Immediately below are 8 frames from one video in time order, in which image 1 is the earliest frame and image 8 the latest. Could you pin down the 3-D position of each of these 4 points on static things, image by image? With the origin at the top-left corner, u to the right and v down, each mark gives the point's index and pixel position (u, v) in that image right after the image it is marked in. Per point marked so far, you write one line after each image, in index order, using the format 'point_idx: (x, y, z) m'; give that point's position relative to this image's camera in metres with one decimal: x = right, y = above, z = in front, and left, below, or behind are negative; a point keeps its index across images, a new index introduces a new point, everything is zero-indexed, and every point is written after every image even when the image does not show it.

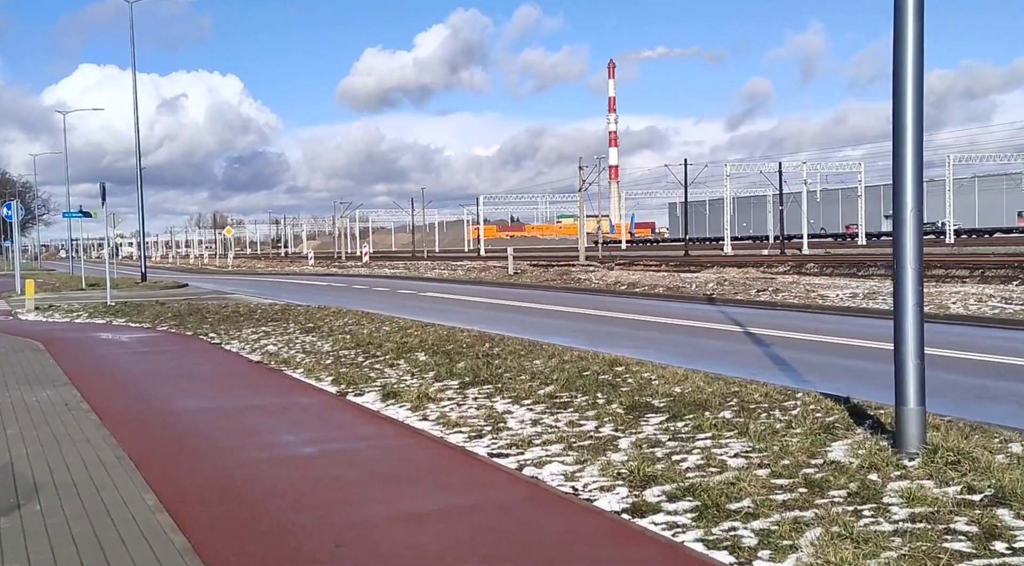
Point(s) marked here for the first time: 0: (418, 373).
0: (-1.1, -1.1, +12.1) m
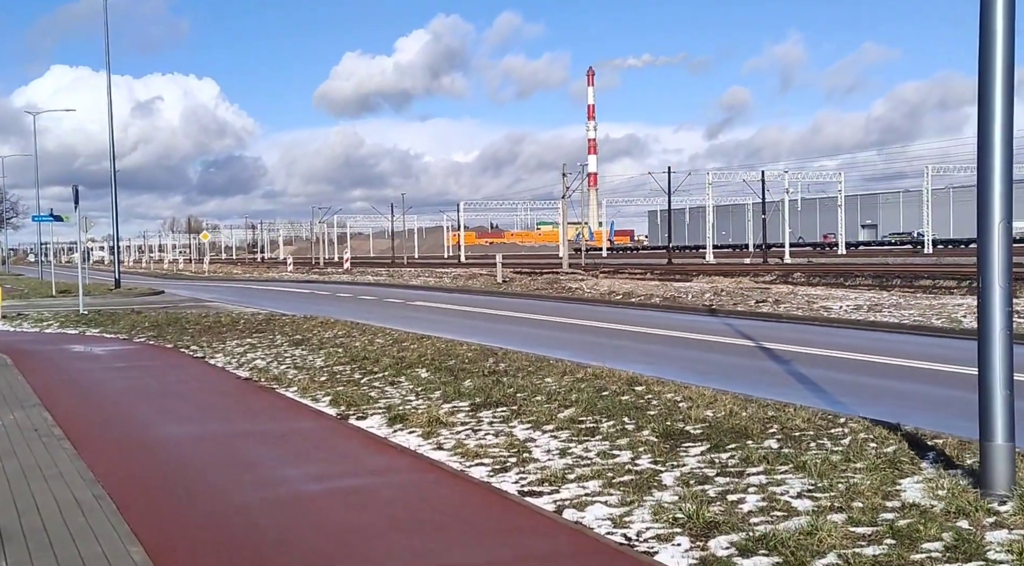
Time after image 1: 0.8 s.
0: (-1.0, -1.2, +11.3) m
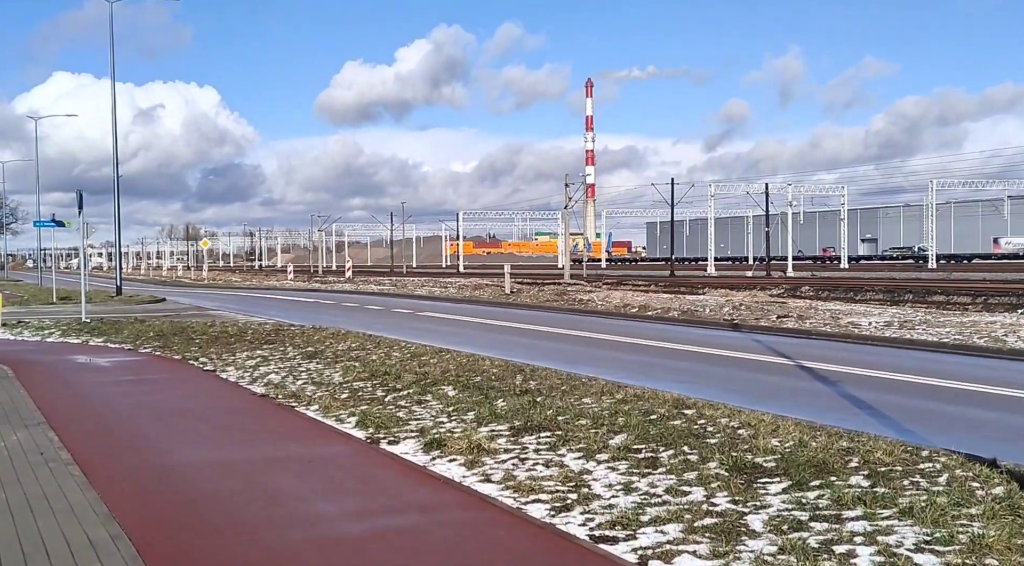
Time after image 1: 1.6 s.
0: (-0.6, -1.3, +10.5) m
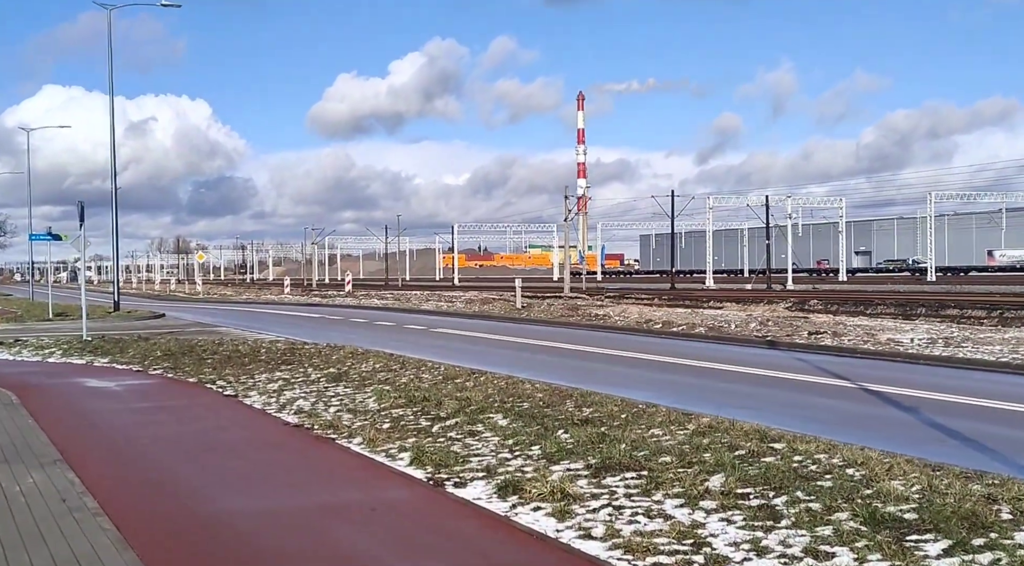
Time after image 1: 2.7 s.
0: (+0.1, -1.5, +9.4) m
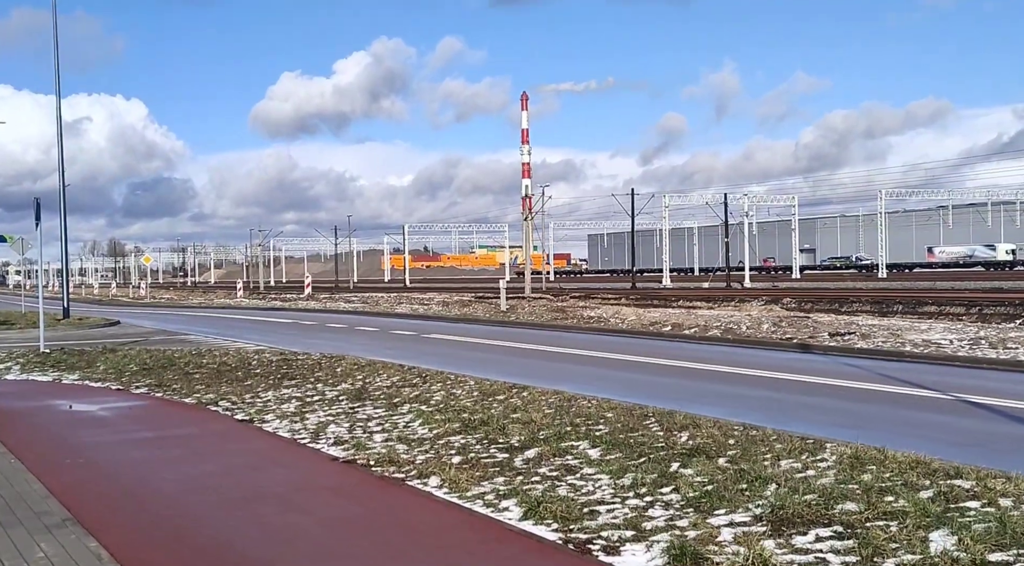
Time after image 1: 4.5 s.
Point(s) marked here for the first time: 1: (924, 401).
0: (+1.0, -1.6, +7.7) m
1: (+5.1, -1.5, +12.6) m
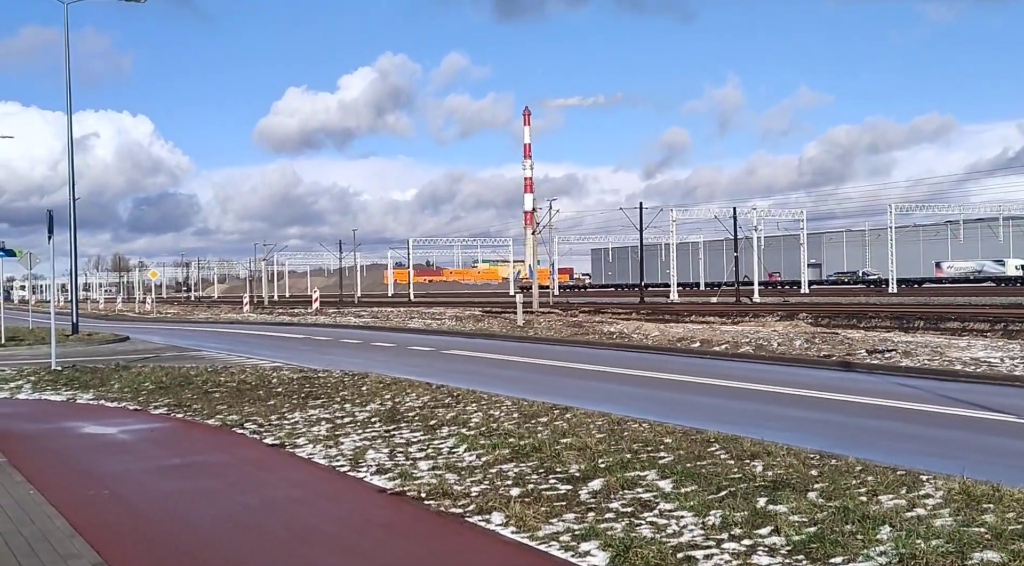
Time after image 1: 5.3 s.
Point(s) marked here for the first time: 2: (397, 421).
0: (+1.5, -1.7, +6.9) m
1: (+5.7, -1.7, +11.8) m
2: (-1.5, -1.8, +12.9) m
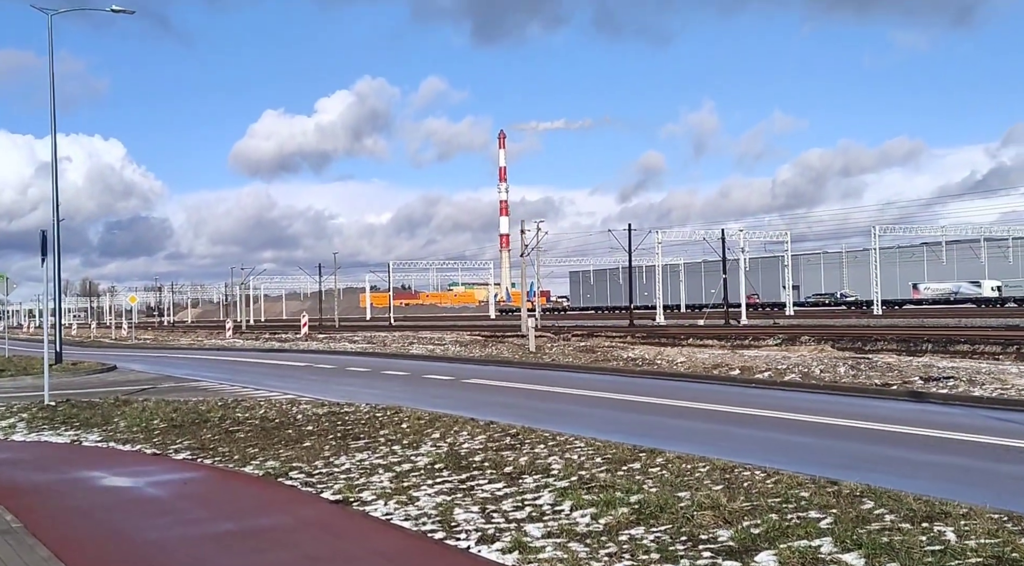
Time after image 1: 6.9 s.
0: (+2.6, -1.8, +5.3) m
1: (+6.6, -1.9, +10.3) m
2: (-0.5, -2.1, +11.3) m
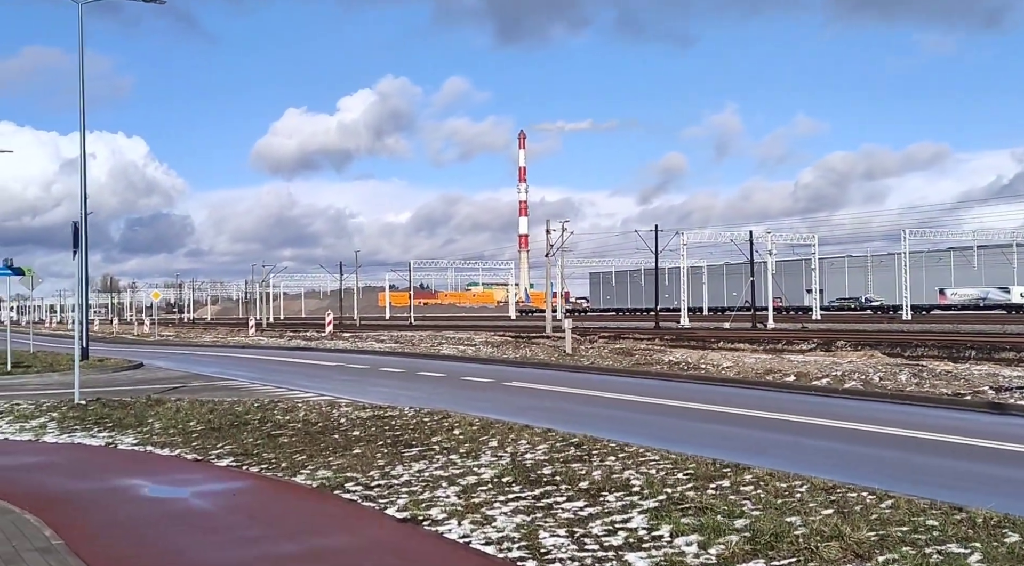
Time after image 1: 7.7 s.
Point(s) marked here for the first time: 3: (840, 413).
0: (+3.3, -1.8, +4.3) m
1: (+7.4, -2.0, +9.2) m
2: (+0.3, -2.0, +10.3) m
3: (+5.6, -2.2, +17.5) m
